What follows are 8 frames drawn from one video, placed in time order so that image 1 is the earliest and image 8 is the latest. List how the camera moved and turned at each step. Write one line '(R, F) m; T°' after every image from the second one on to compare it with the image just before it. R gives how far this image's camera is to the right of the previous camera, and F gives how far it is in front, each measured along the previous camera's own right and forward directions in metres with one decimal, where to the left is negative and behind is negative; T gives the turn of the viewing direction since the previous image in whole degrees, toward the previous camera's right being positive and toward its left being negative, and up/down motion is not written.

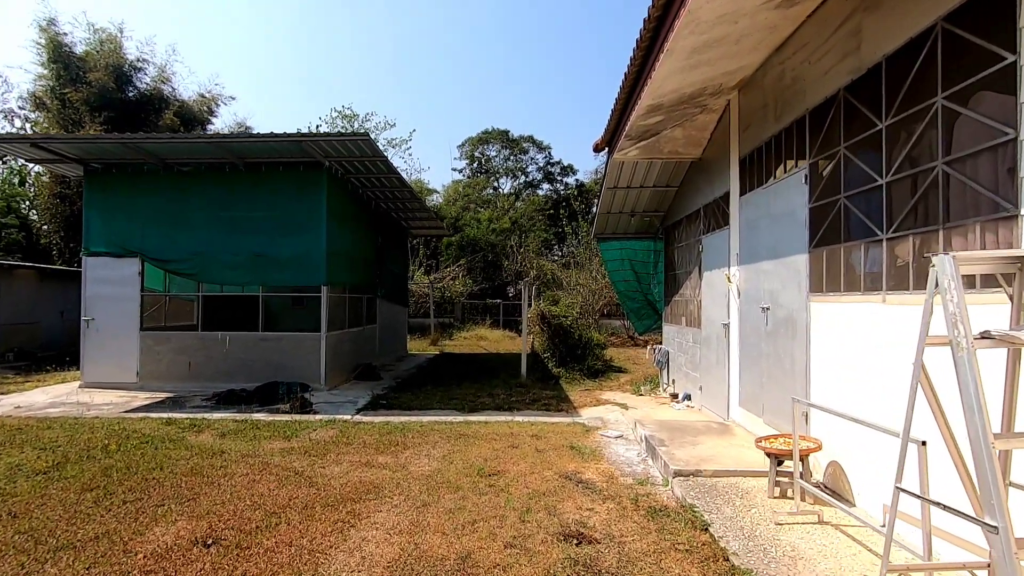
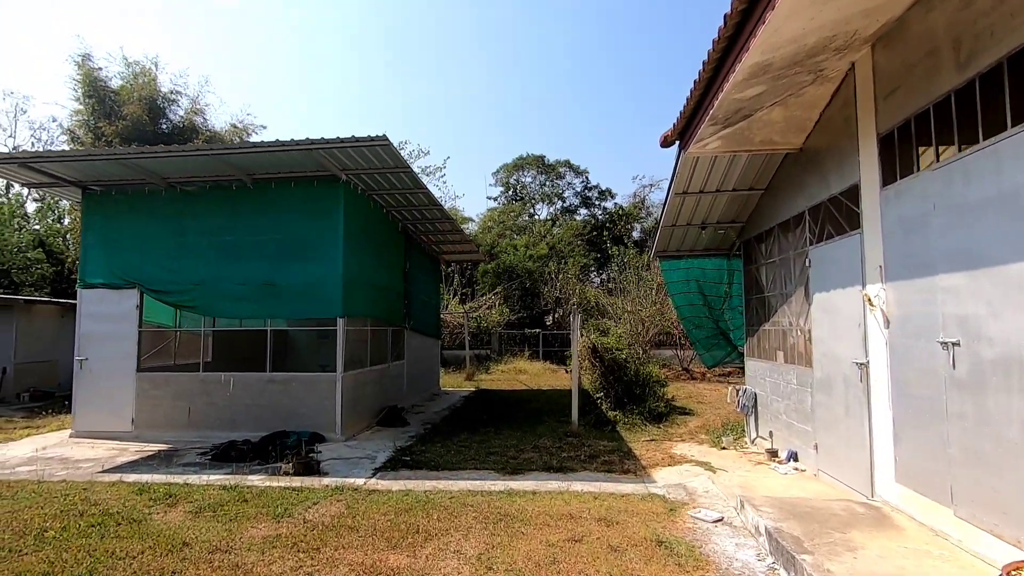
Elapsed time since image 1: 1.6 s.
(-0.1, +1.3) m; -4°
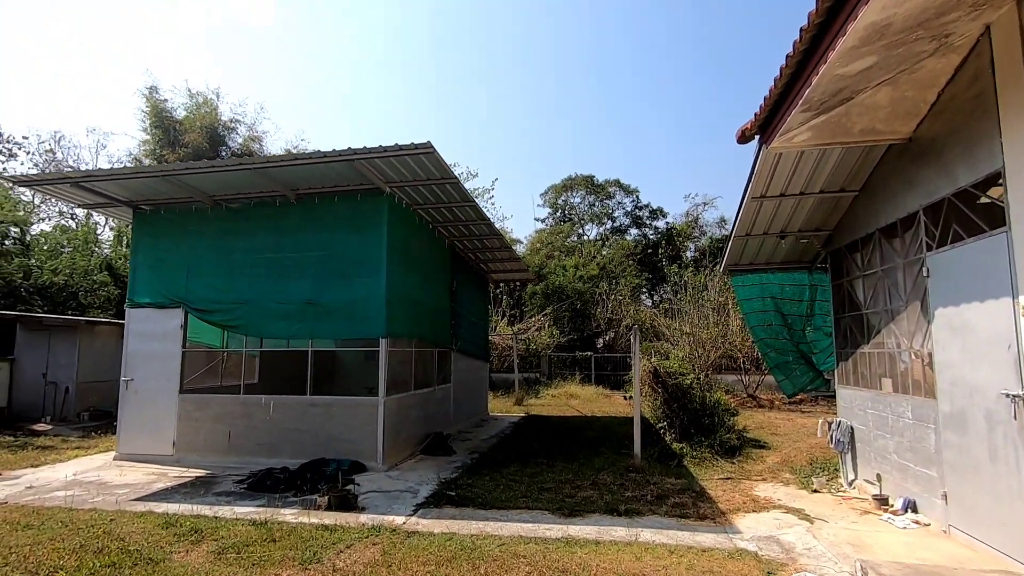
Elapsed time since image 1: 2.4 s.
(-0.1, +0.5) m; -5°
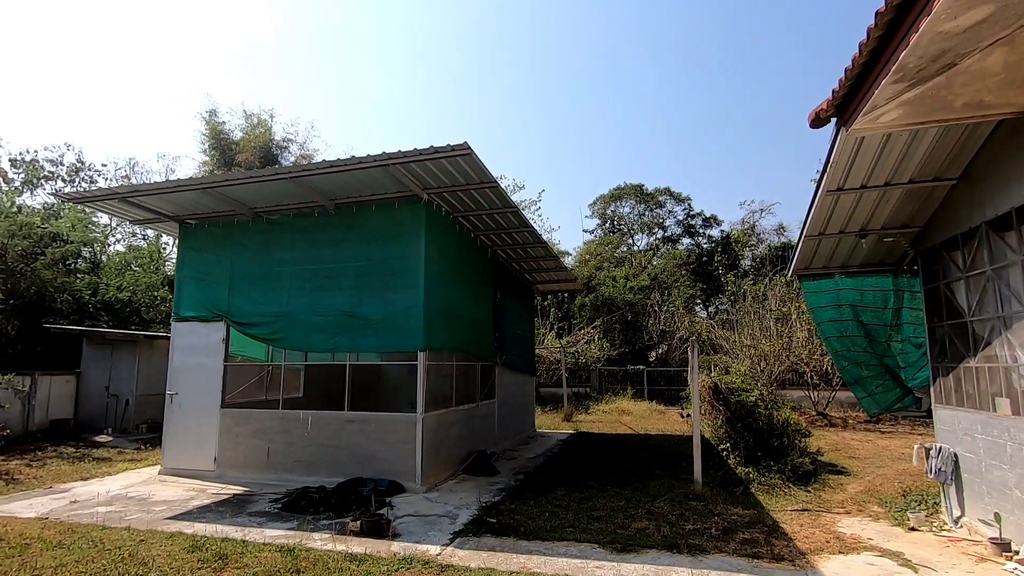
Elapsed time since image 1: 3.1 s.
(+0.1, +0.4) m; -5°
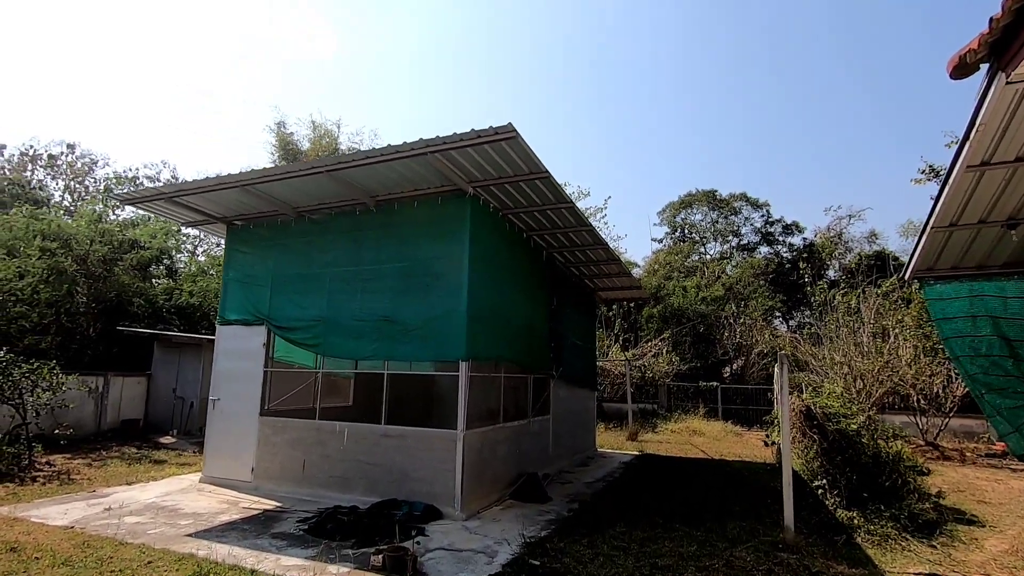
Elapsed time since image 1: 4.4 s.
(+0.1, +0.7) m; -7°
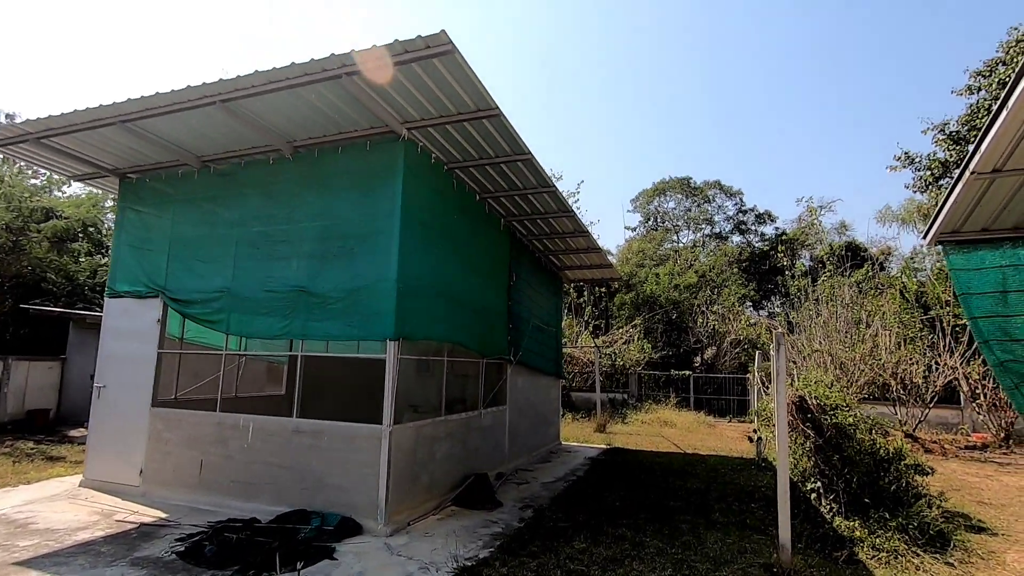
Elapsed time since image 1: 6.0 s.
(+0.3, +1.0) m; +3°
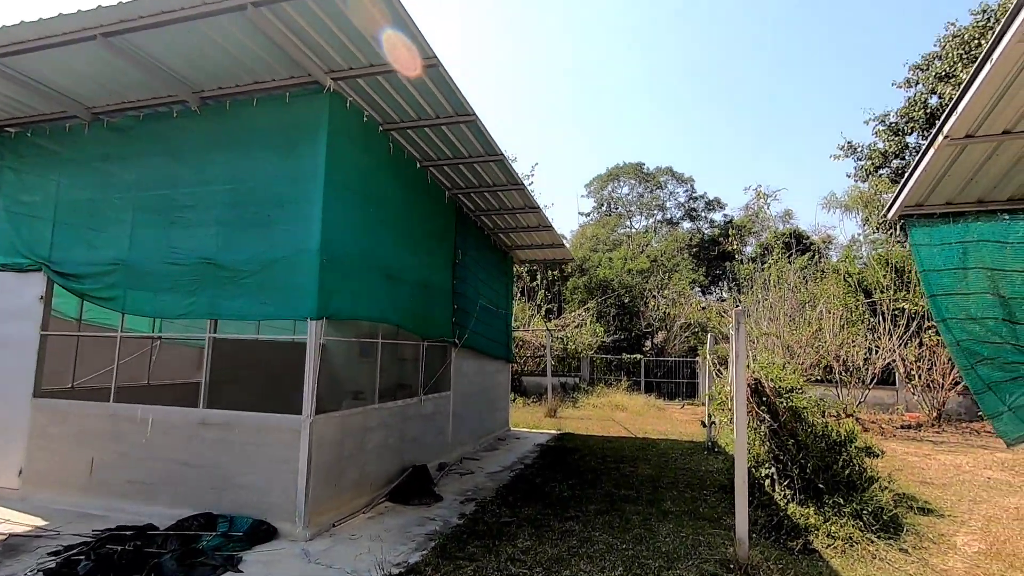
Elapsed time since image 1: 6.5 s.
(+0.1, +0.5) m; +5°
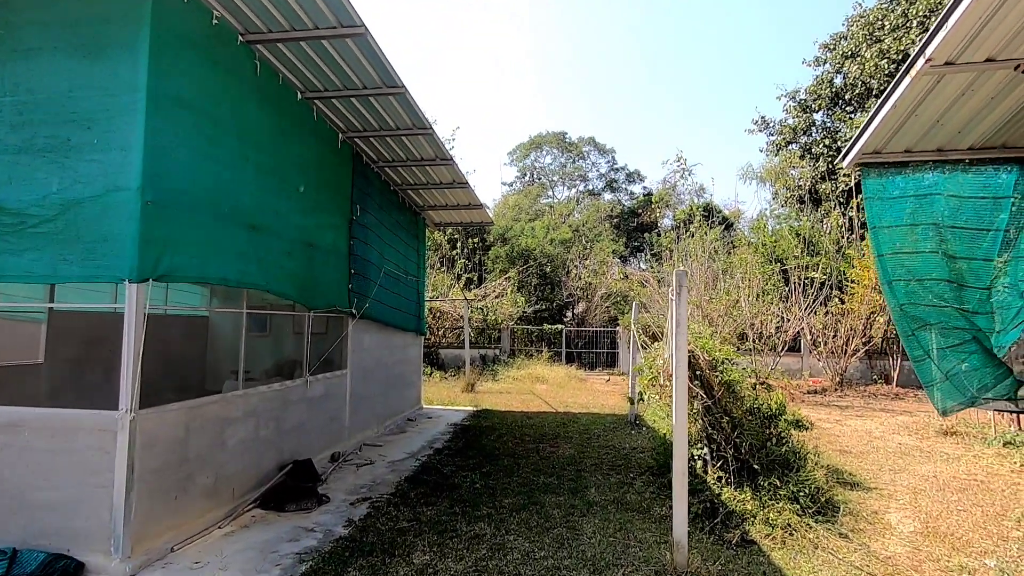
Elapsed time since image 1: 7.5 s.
(+0.2, +0.8) m; +8°
